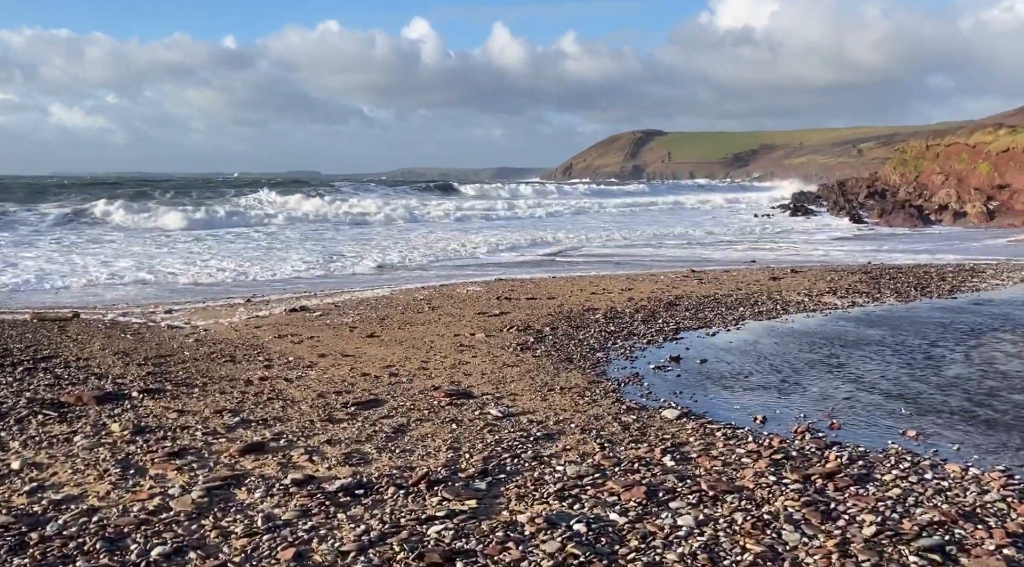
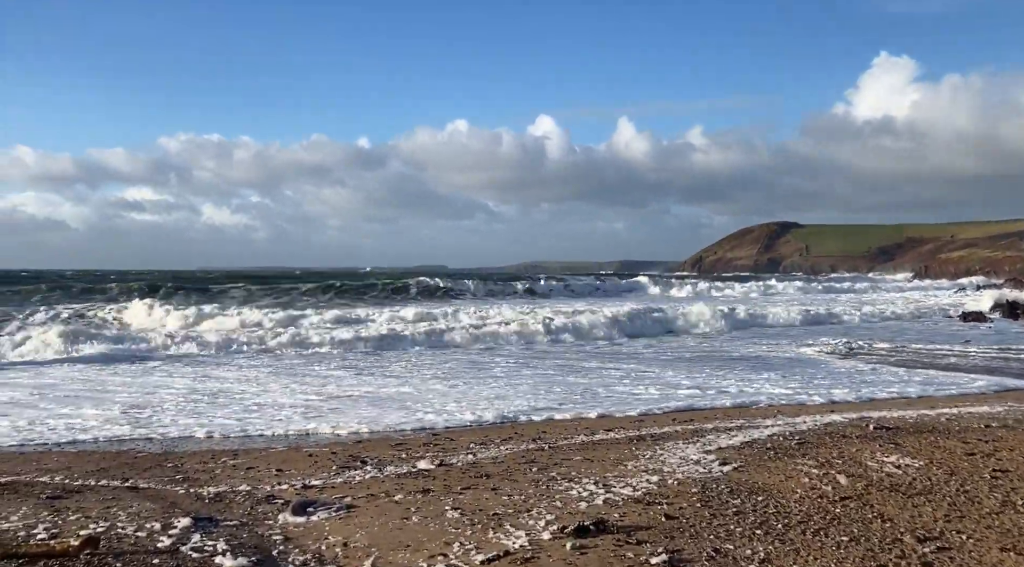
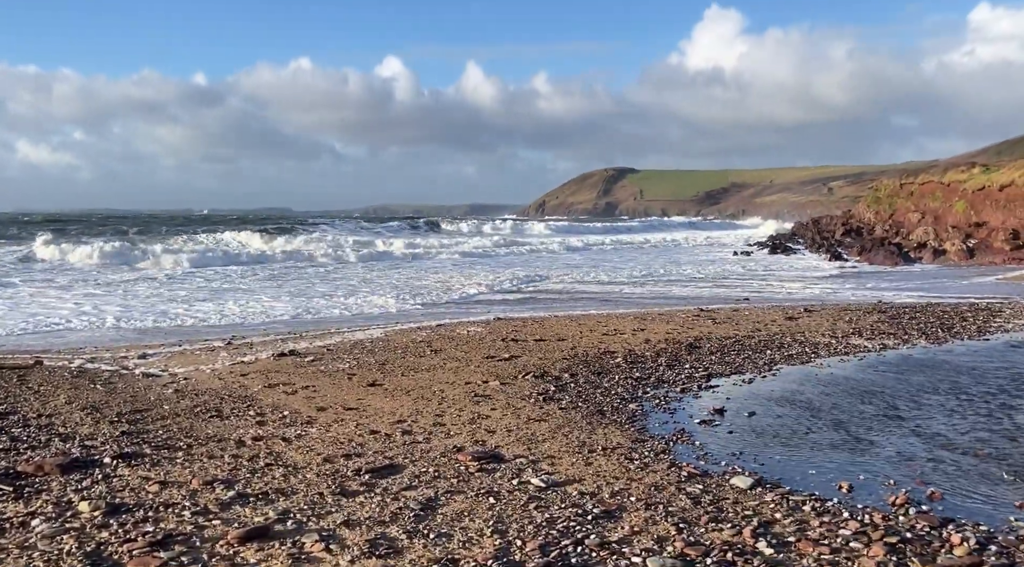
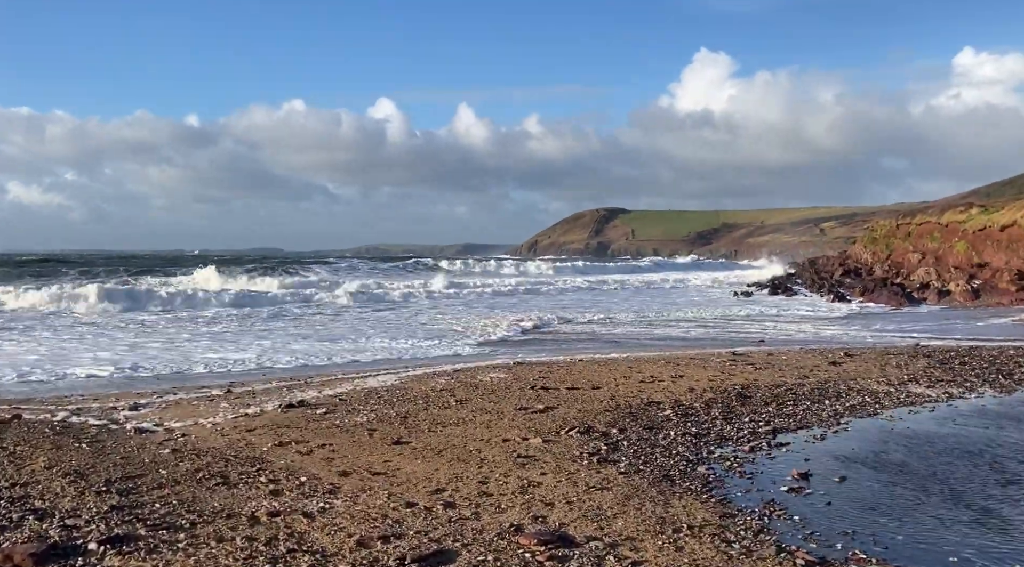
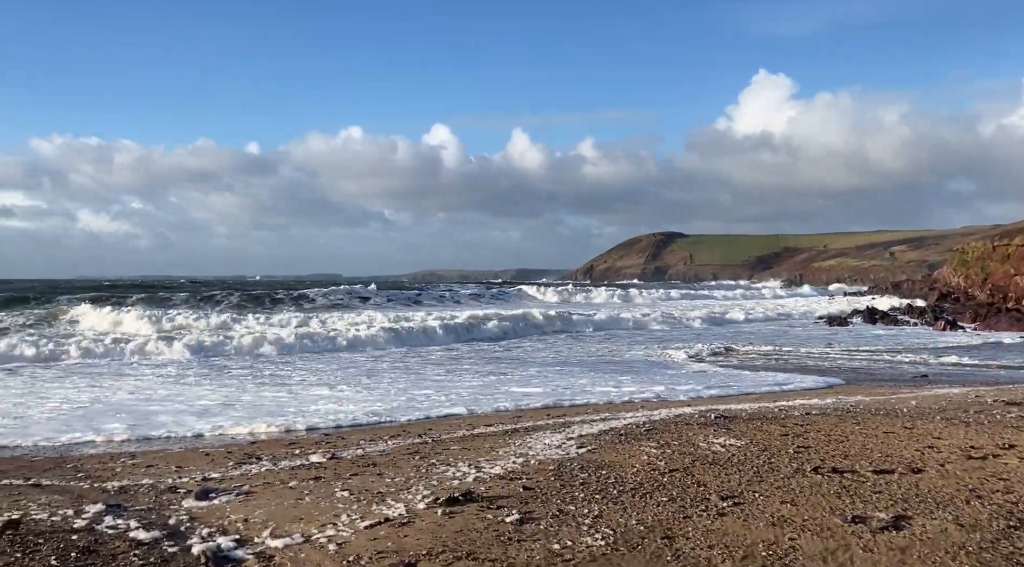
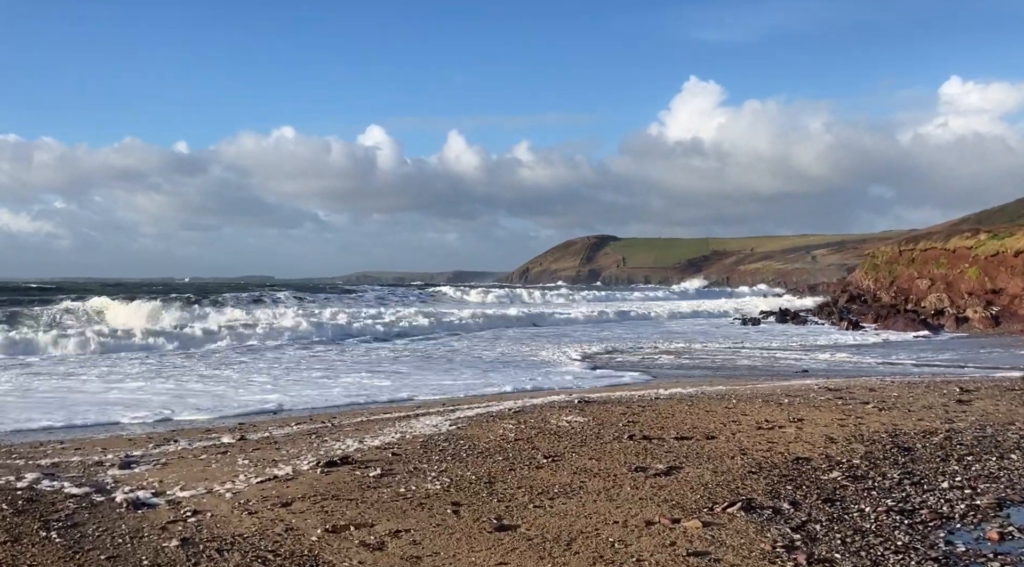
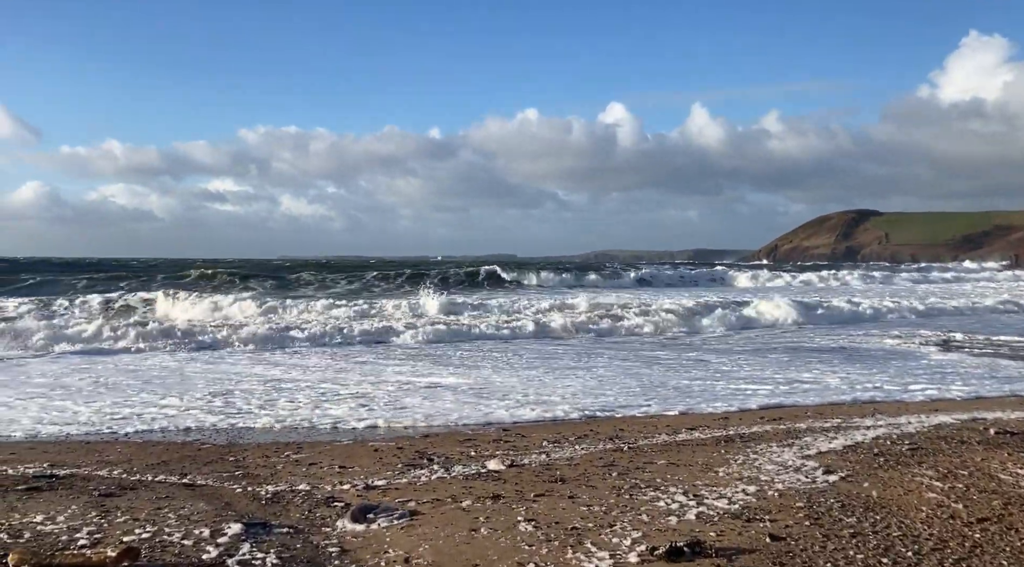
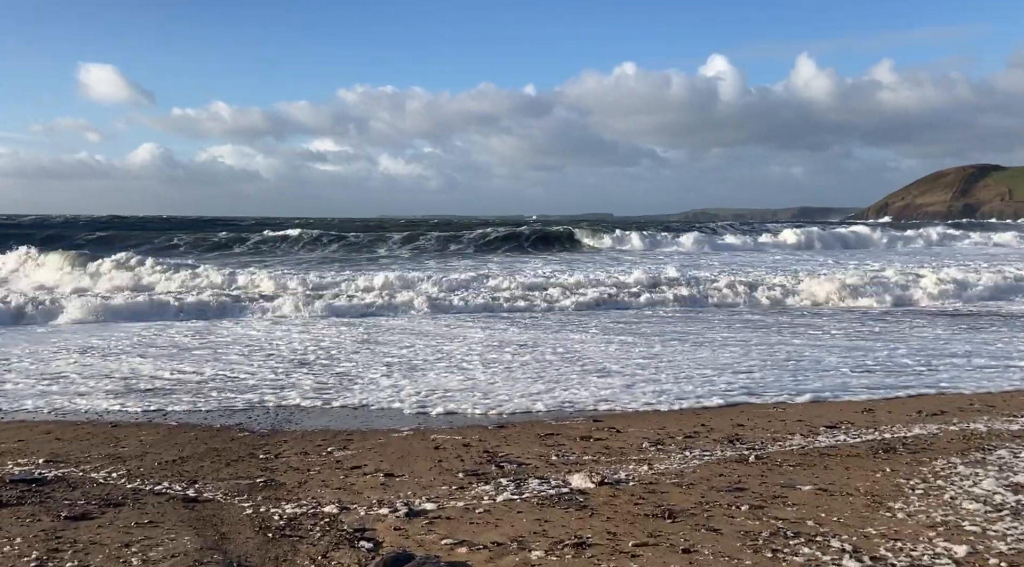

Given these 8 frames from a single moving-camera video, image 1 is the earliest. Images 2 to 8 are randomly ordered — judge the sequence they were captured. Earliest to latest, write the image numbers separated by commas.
3, 4, 6, 5, 2, 7, 8
